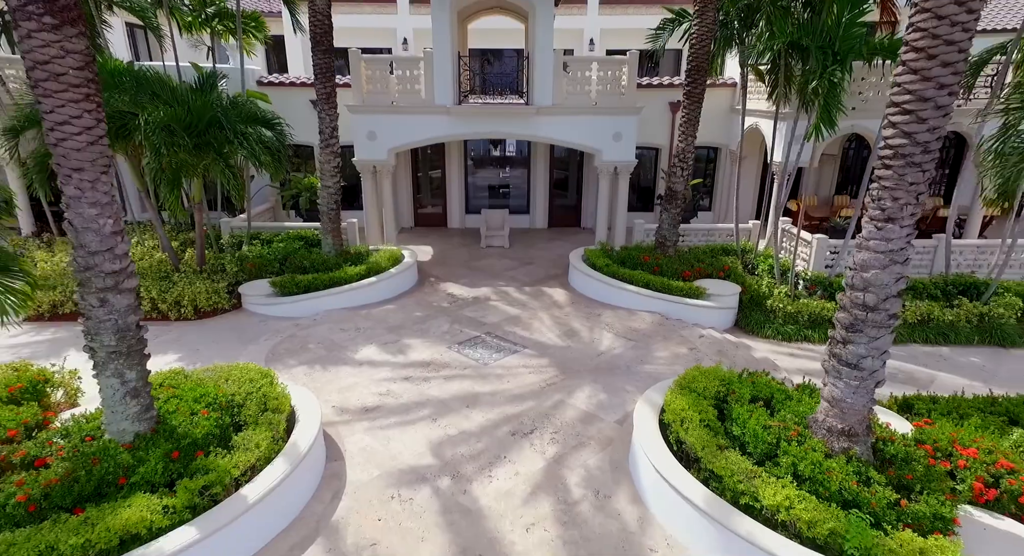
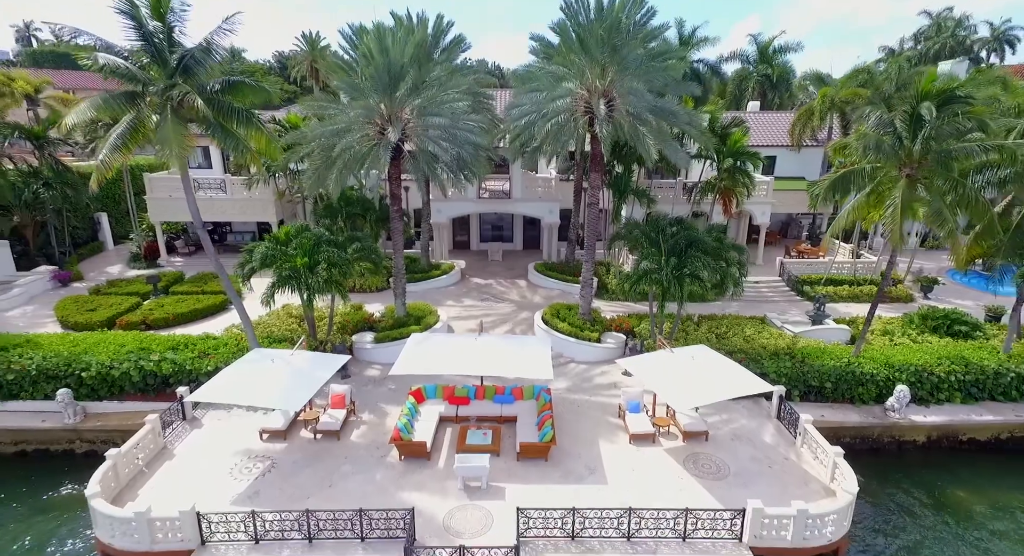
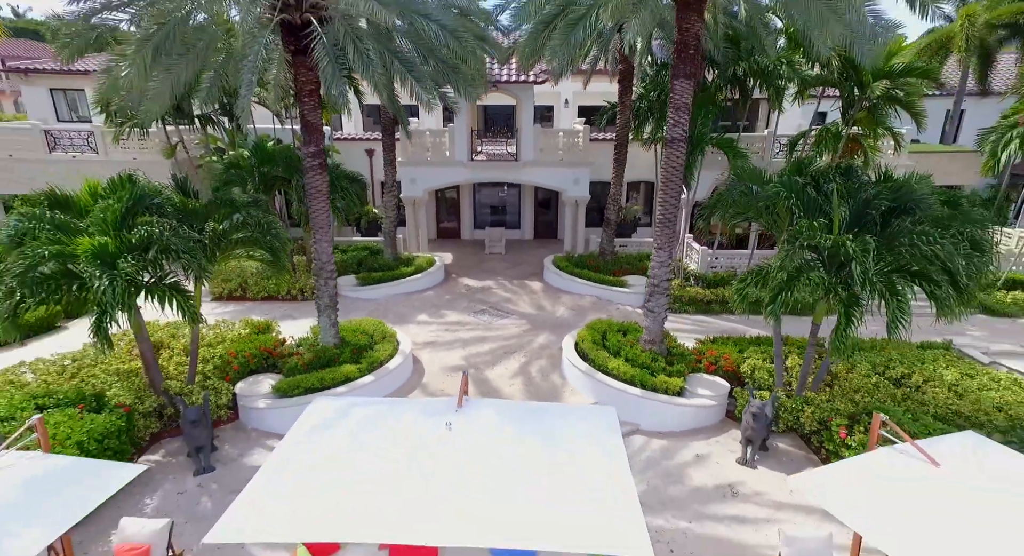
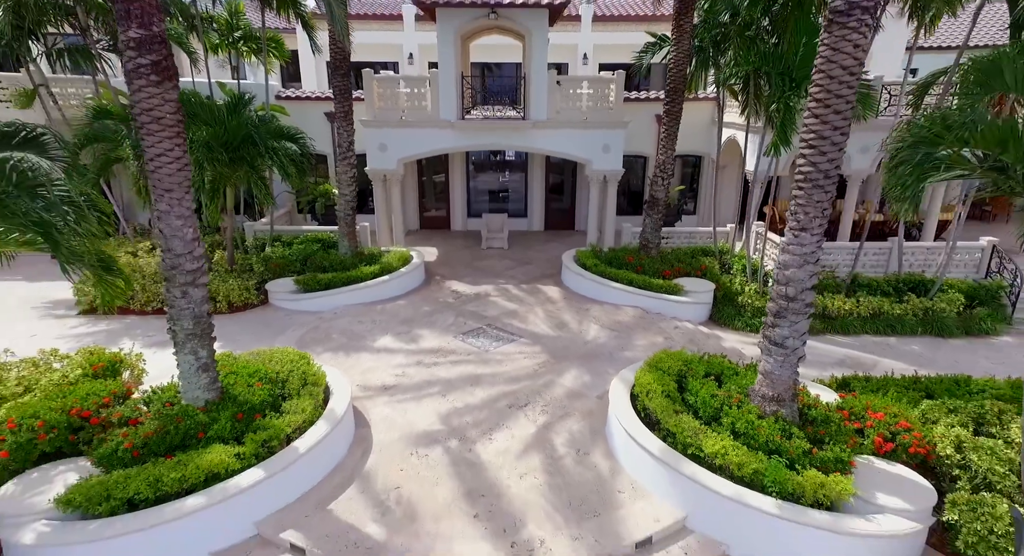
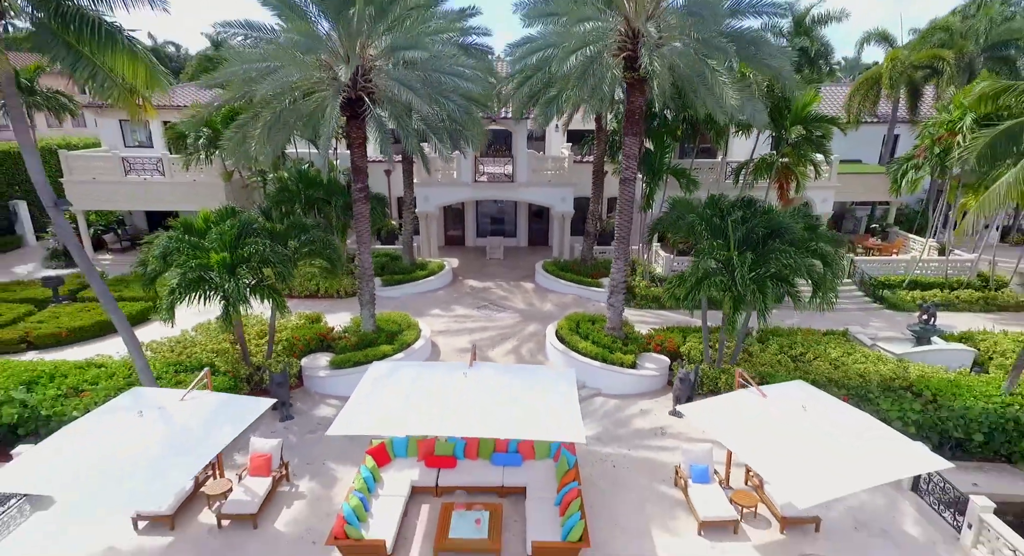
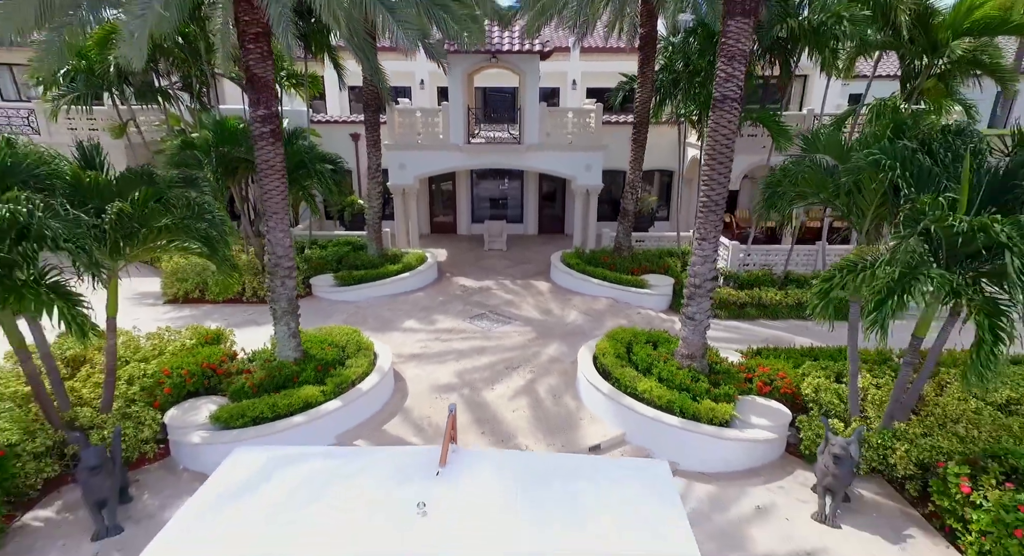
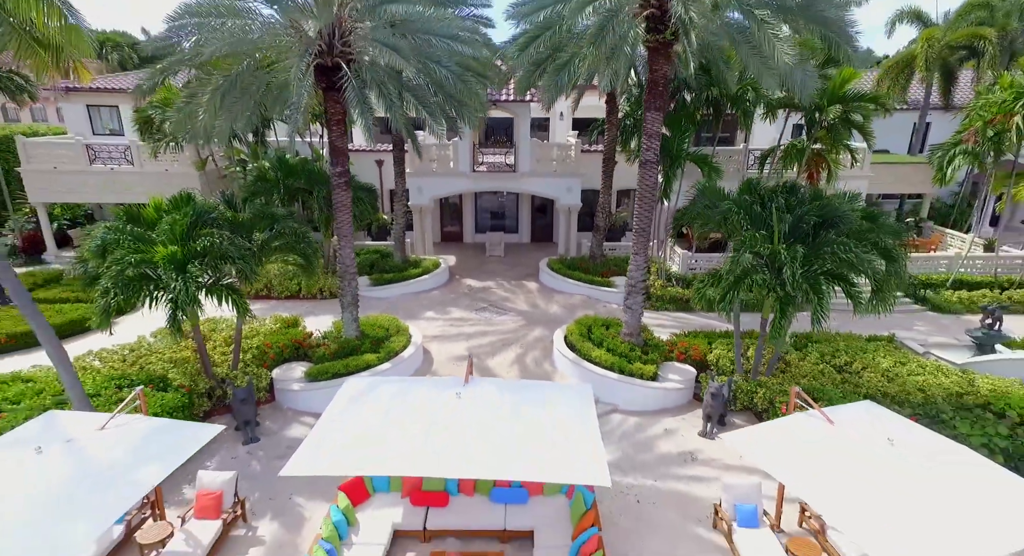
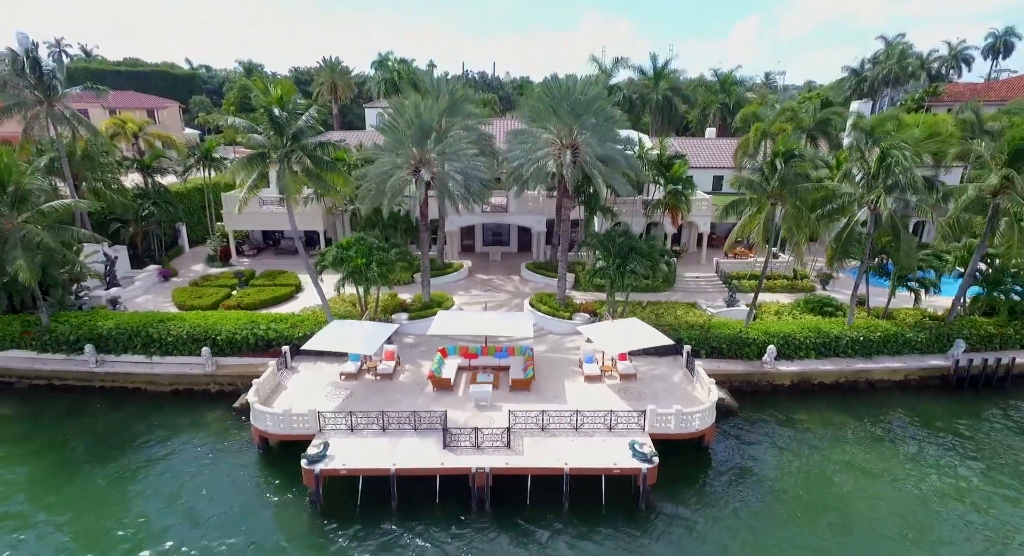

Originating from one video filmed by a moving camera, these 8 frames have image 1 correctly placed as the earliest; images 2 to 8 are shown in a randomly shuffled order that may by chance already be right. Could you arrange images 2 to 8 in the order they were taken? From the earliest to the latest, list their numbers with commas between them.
4, 6, 3, 7, 5, 2, 8
